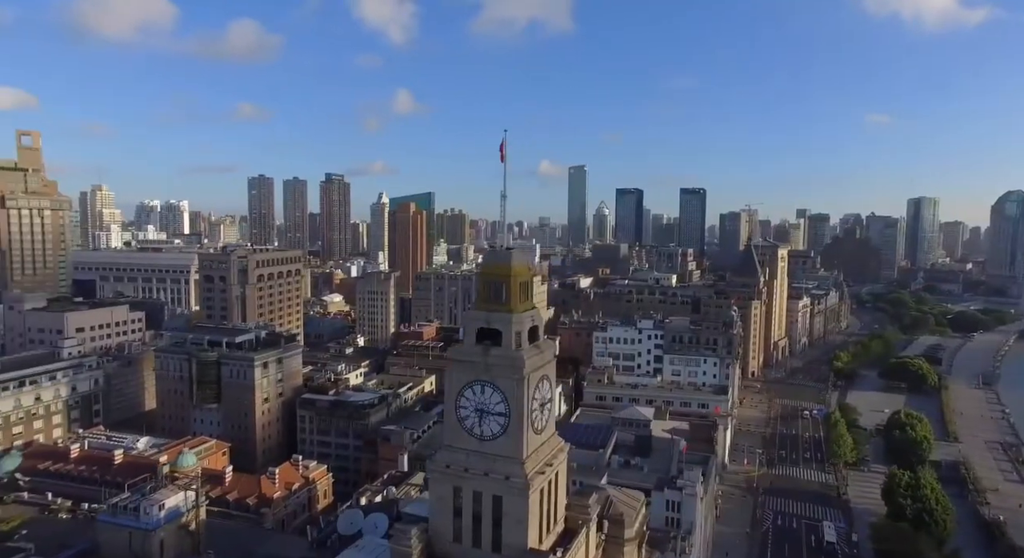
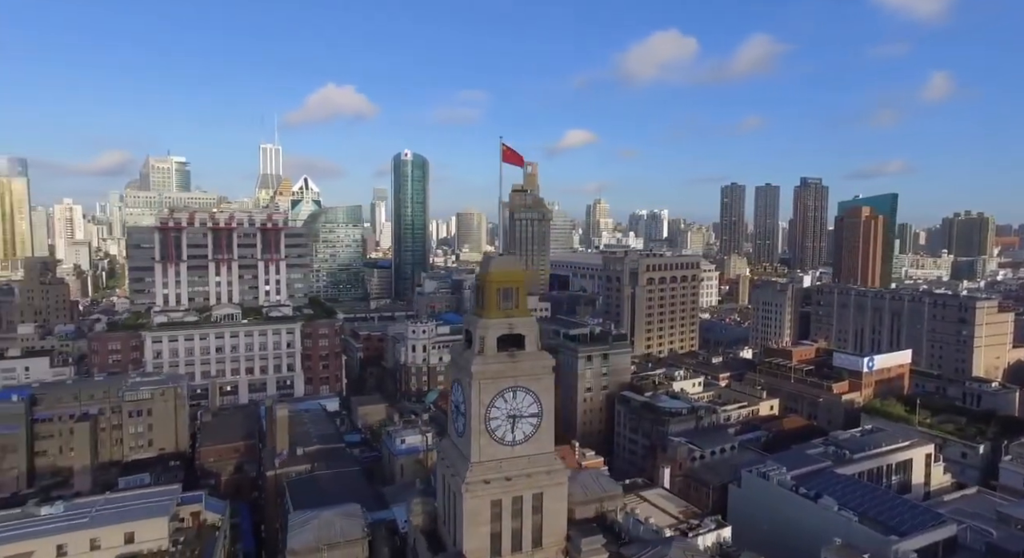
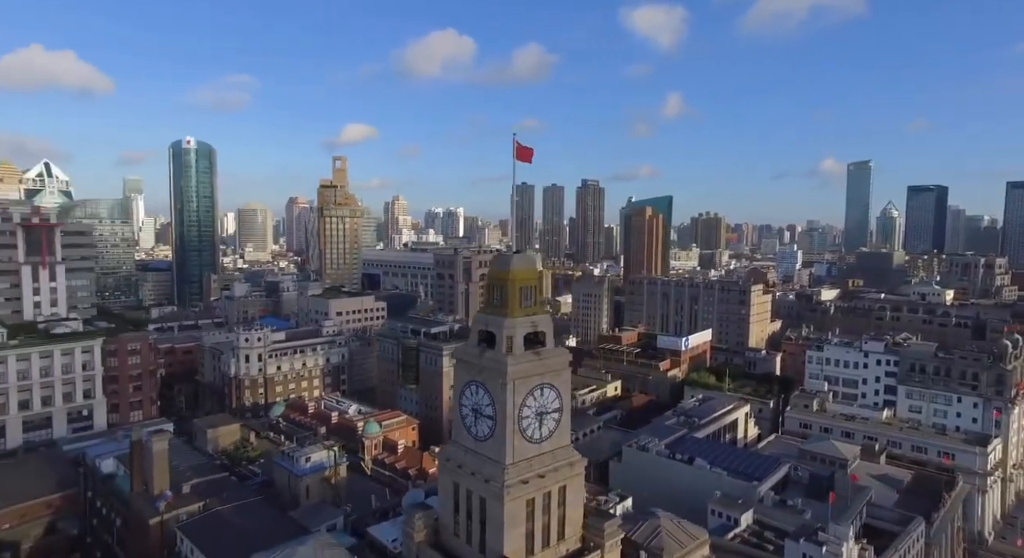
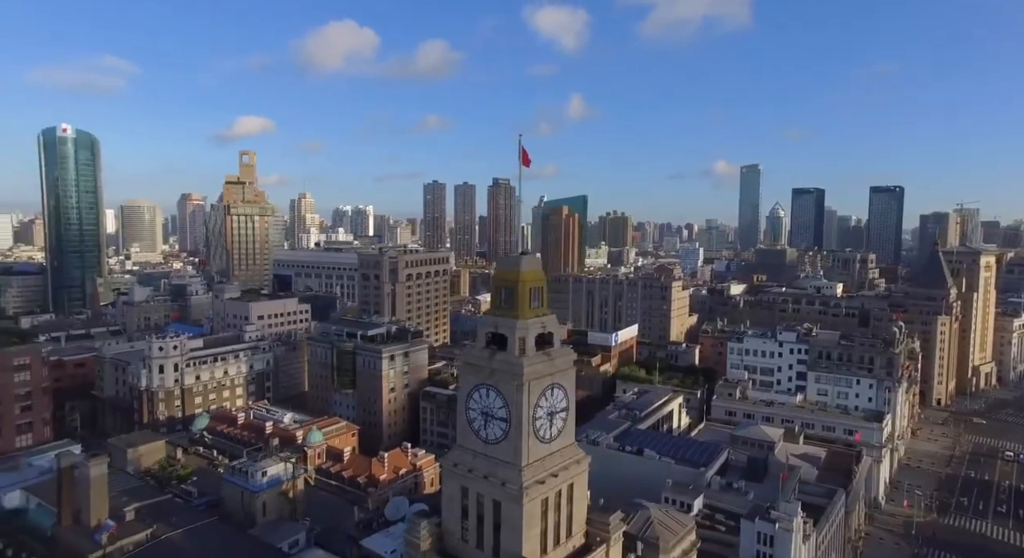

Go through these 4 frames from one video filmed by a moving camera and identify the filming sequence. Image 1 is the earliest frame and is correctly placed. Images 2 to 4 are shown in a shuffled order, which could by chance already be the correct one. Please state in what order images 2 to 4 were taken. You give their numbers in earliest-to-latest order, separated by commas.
4, 3, 2
